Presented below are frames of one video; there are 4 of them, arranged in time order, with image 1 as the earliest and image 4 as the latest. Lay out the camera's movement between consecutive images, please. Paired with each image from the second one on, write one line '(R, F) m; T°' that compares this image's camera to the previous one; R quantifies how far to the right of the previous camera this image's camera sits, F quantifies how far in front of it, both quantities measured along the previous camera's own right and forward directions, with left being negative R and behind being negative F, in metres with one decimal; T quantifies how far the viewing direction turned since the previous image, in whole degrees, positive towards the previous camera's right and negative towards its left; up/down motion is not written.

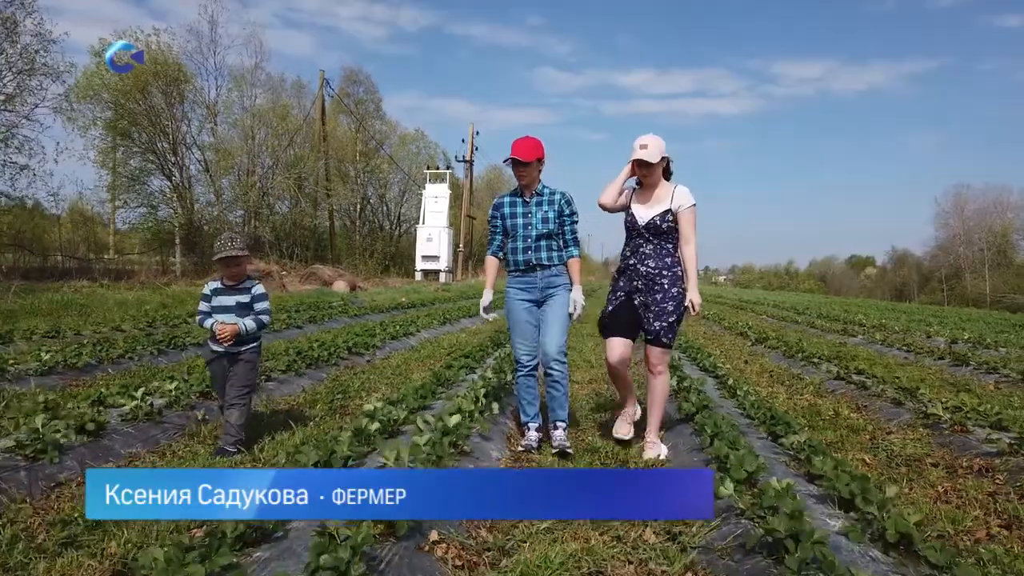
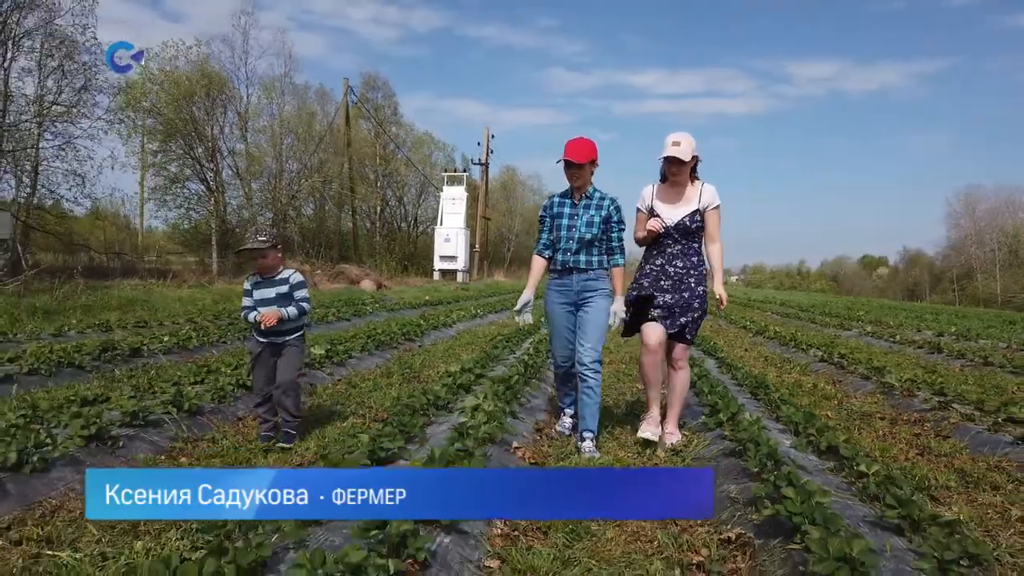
(-0.3, -1.5) m; -1°
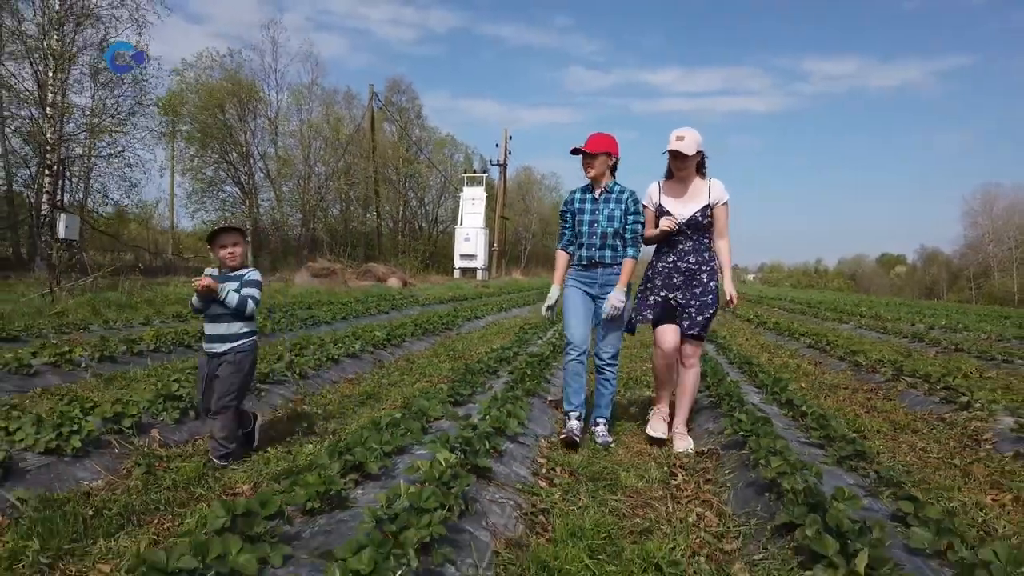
(-0.2, -1.5) m; -1°
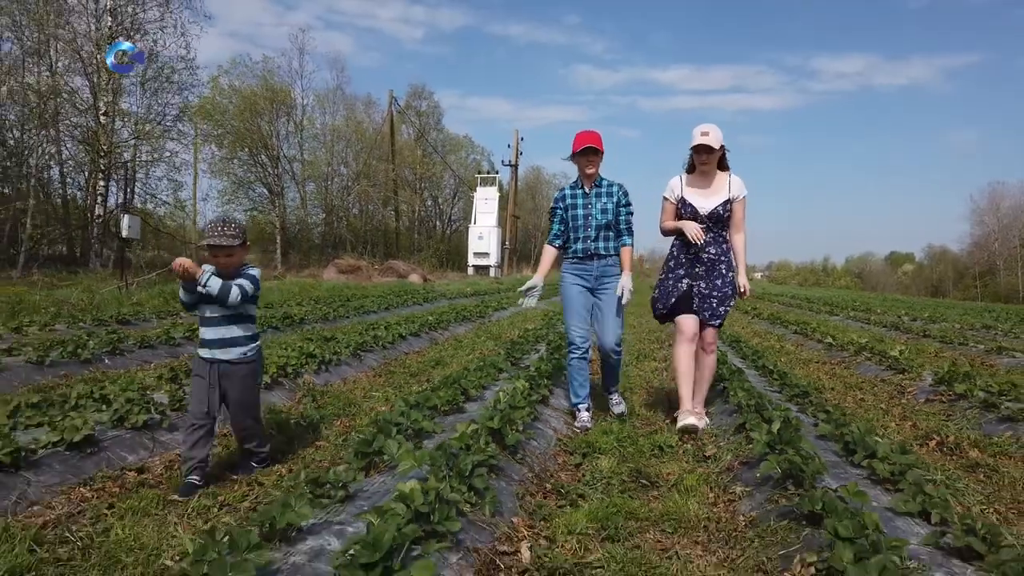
(-0.4, -1.8) m; -1°
